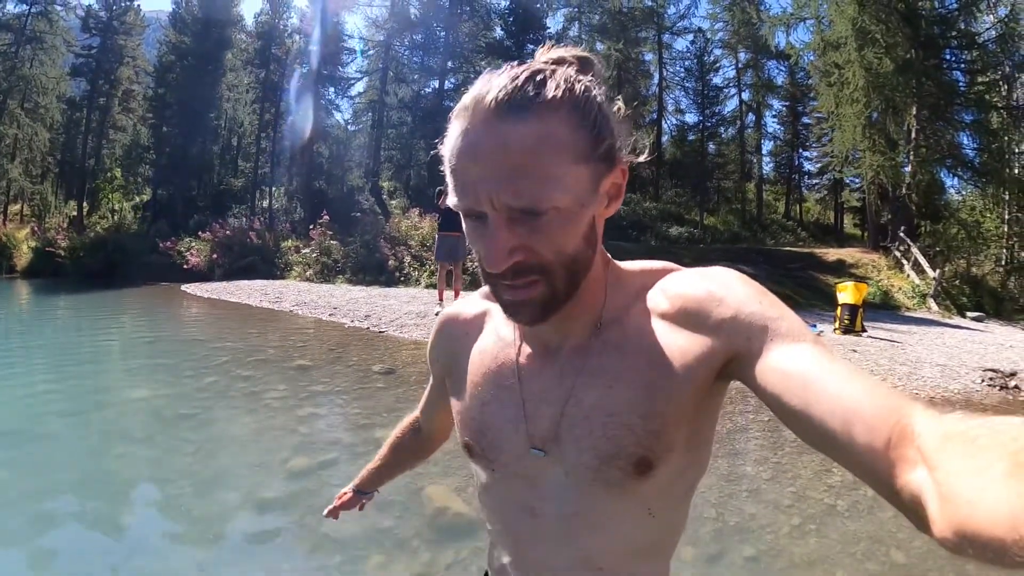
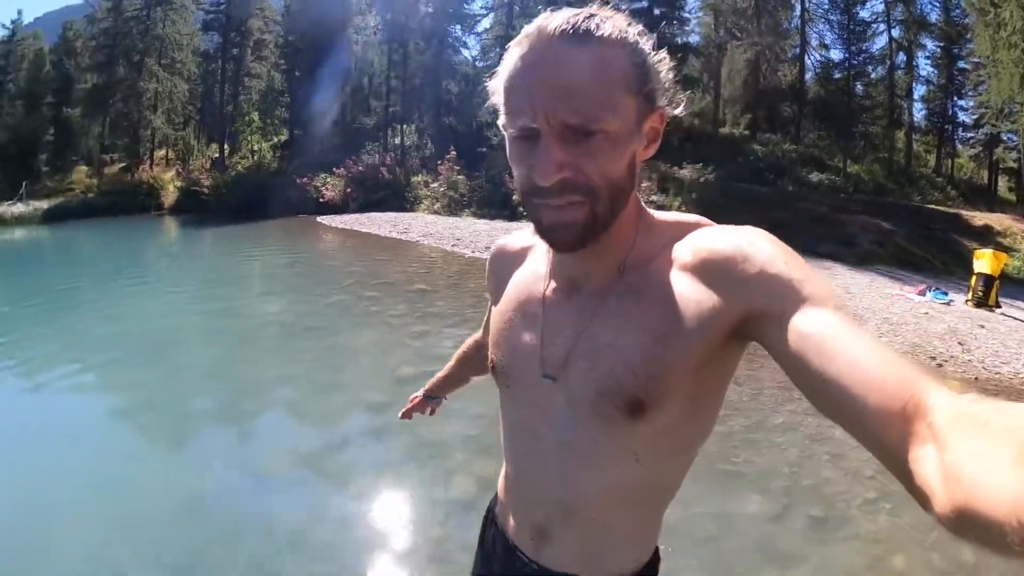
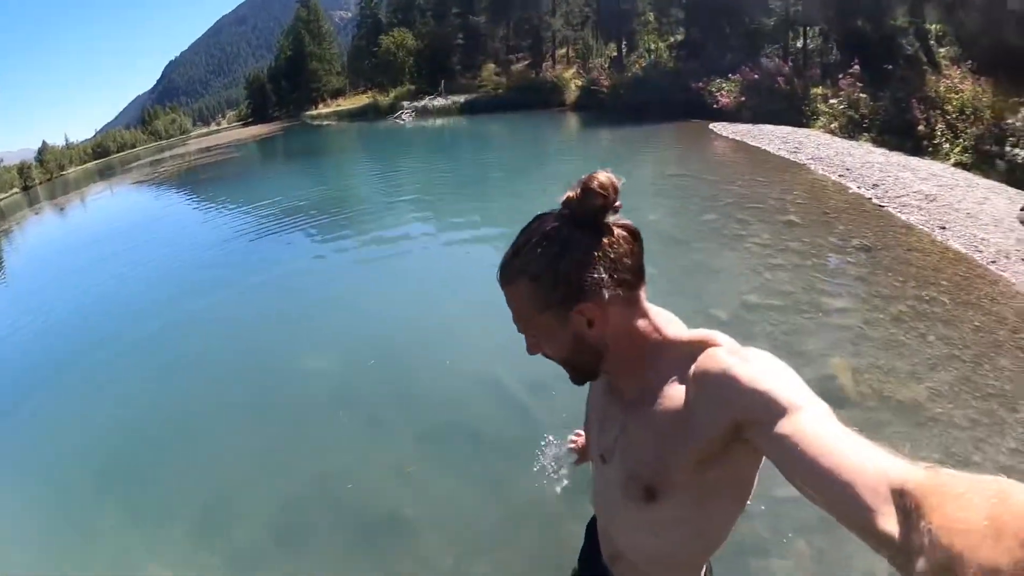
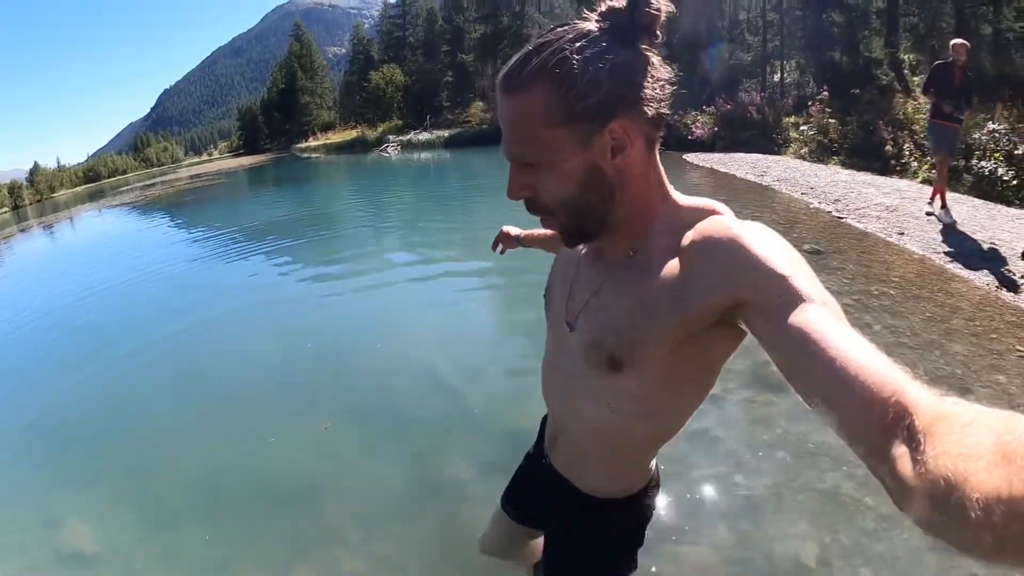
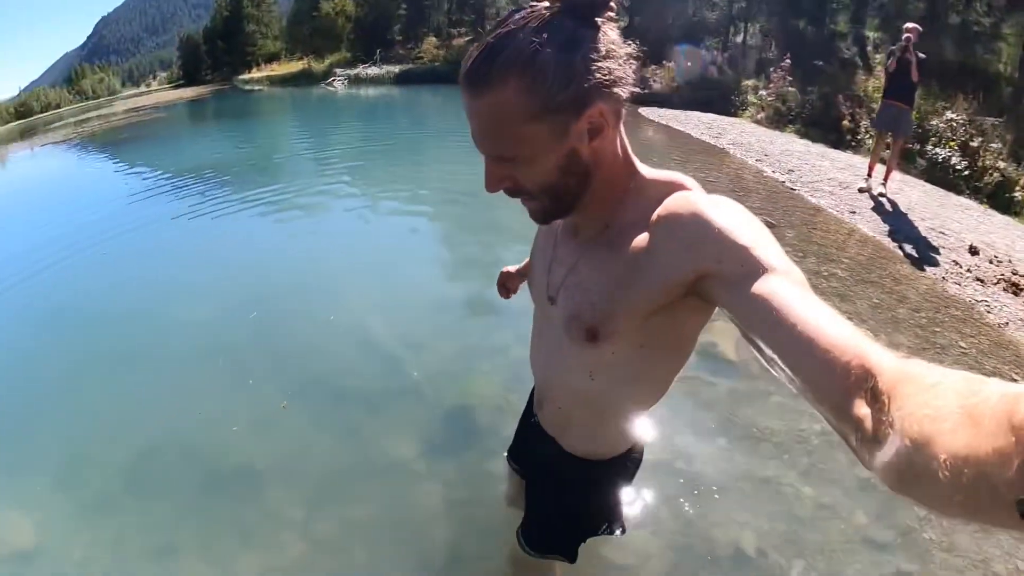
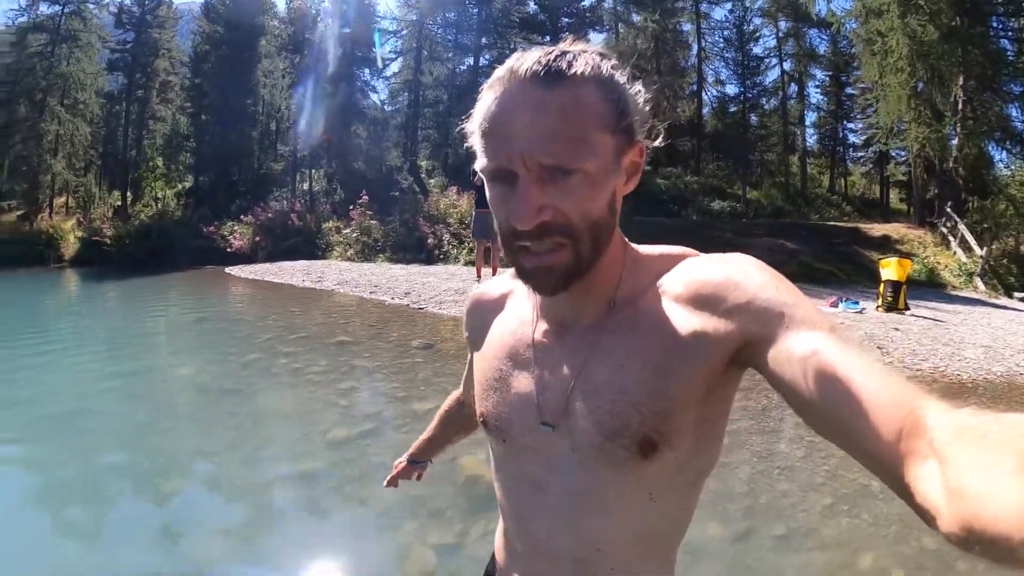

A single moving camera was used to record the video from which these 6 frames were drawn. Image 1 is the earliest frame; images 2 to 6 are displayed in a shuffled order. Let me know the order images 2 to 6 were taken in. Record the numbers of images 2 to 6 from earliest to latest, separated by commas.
6, 2, 5, 4, 3
